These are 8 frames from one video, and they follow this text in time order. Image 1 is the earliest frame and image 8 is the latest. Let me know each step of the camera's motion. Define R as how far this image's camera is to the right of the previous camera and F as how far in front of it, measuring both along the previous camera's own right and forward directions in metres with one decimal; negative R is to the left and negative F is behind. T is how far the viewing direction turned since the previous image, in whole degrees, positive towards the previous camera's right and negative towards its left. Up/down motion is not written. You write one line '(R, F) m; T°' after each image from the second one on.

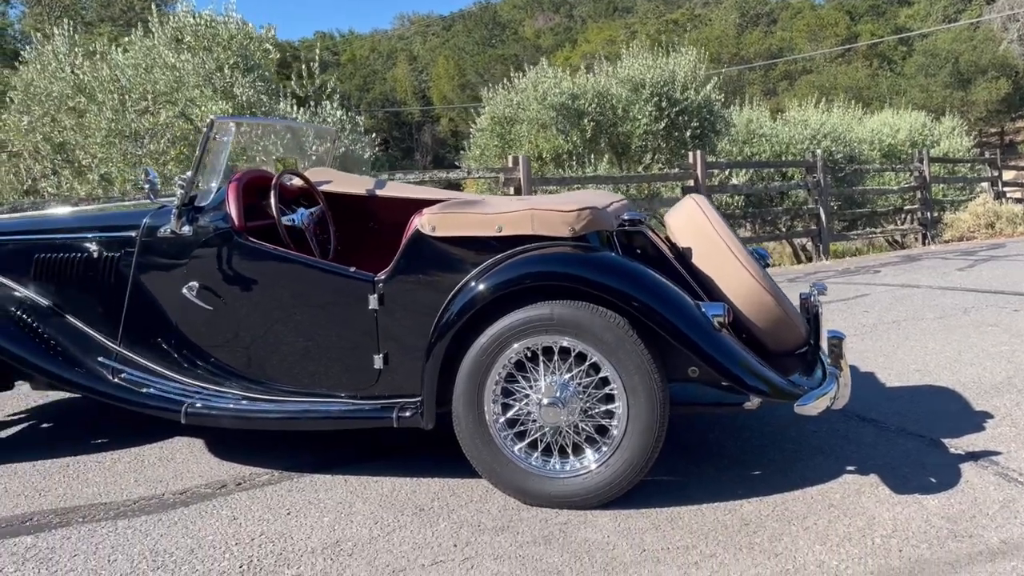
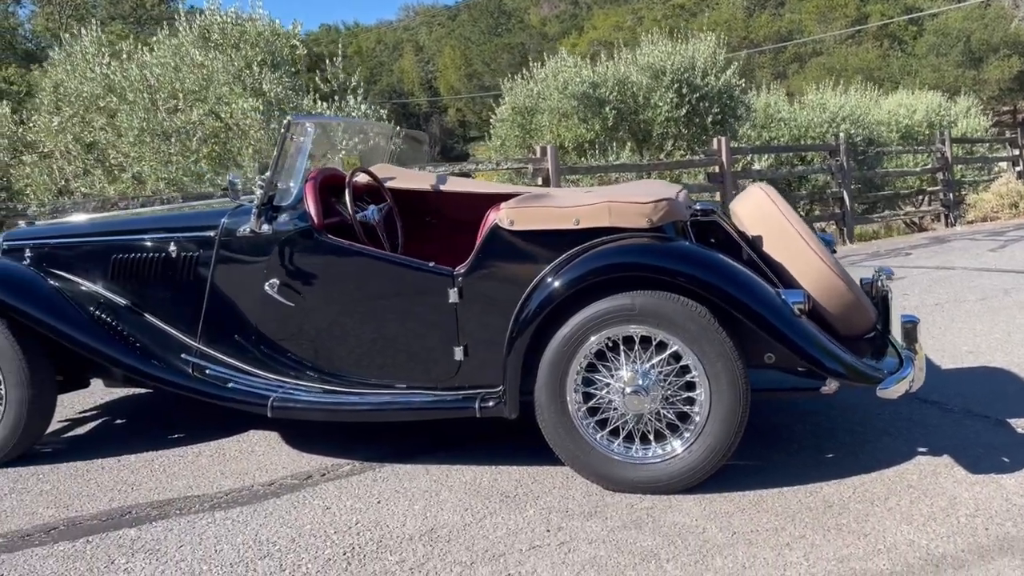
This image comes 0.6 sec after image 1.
(-0.3, -0.1) m; -1°
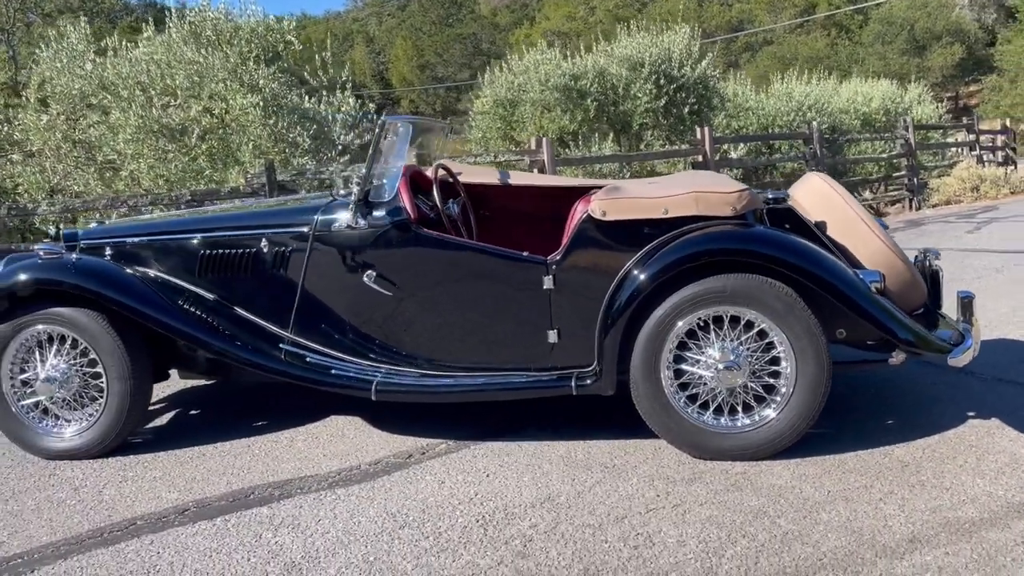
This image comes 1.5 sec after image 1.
(-0.6, -0.3) m; +3°
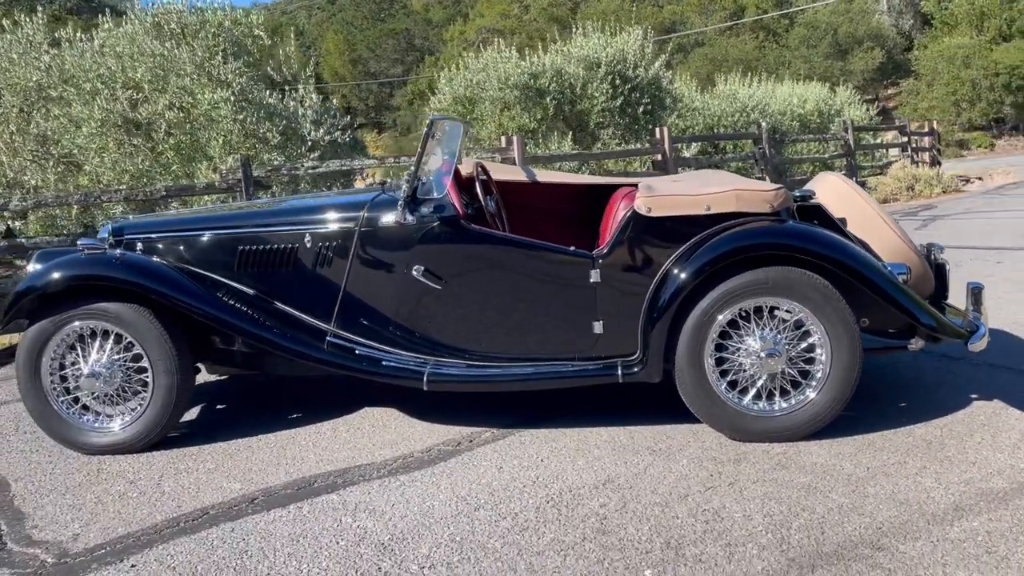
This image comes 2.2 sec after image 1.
(-0.6, -0.1) m; +4°
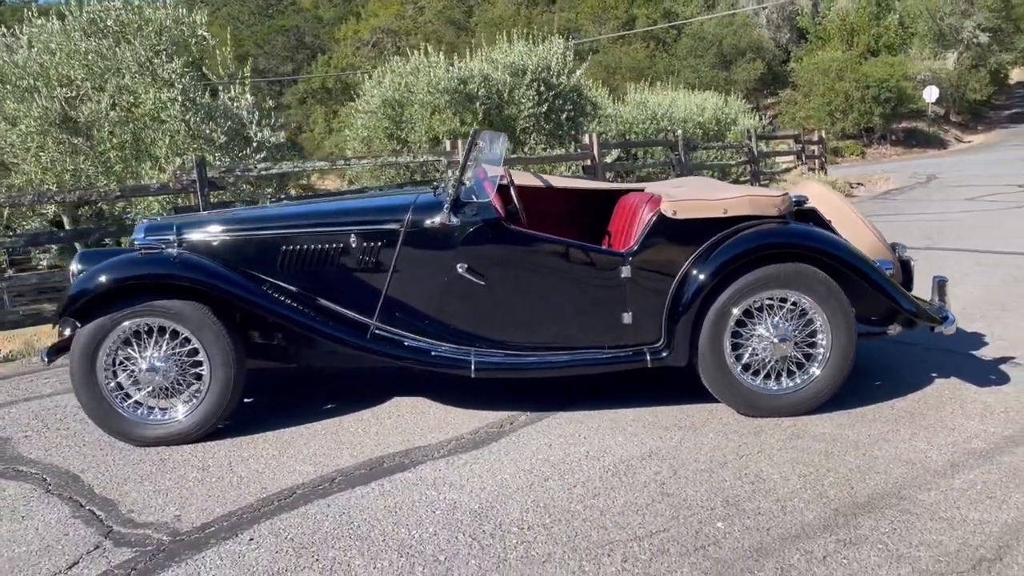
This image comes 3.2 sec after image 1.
(-0.8, -0.4) m; +7°
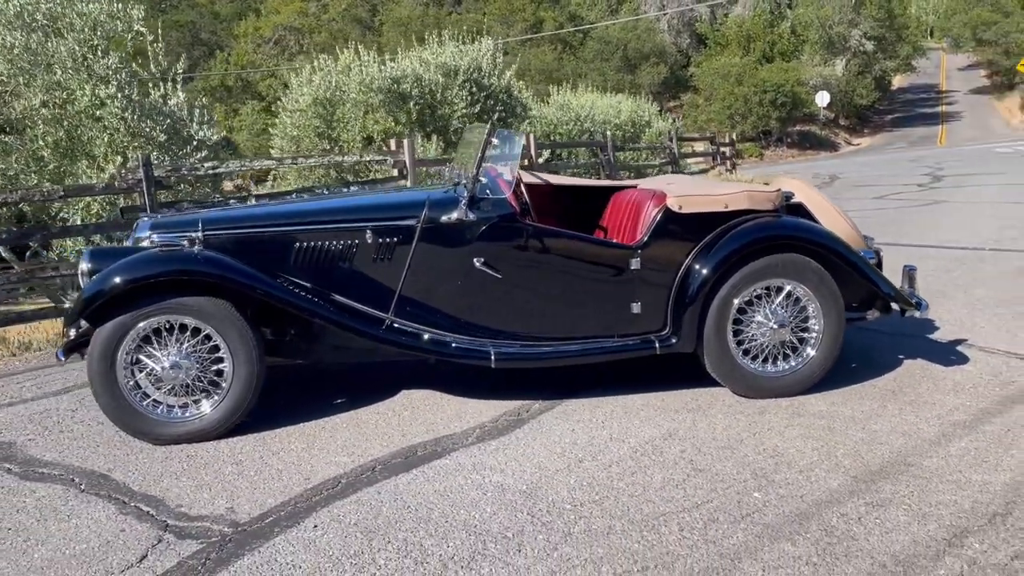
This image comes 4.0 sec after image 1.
(-0.6, -0.1) m; +6°
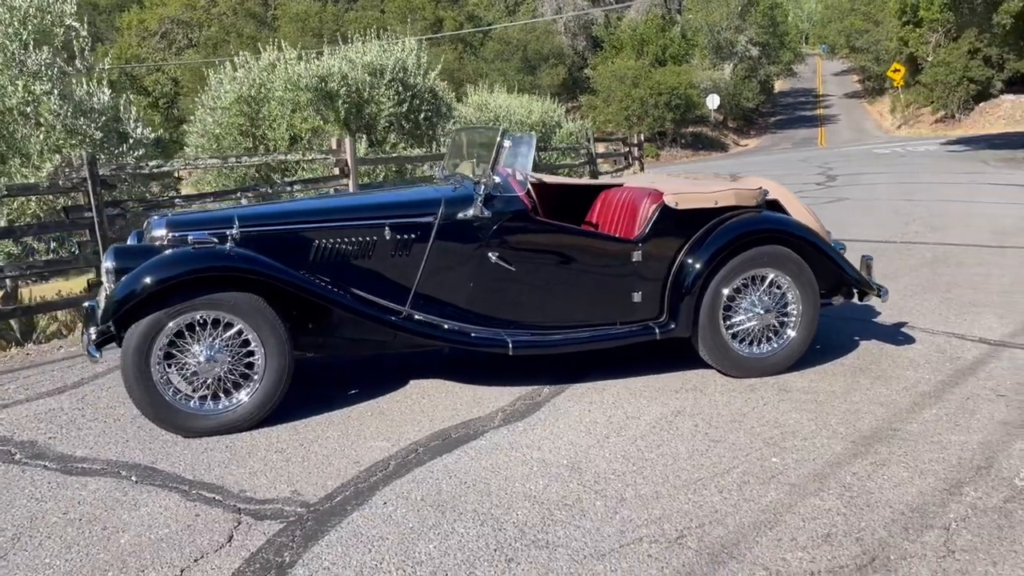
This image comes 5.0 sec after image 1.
(-0.7, -0.3) m; +7°
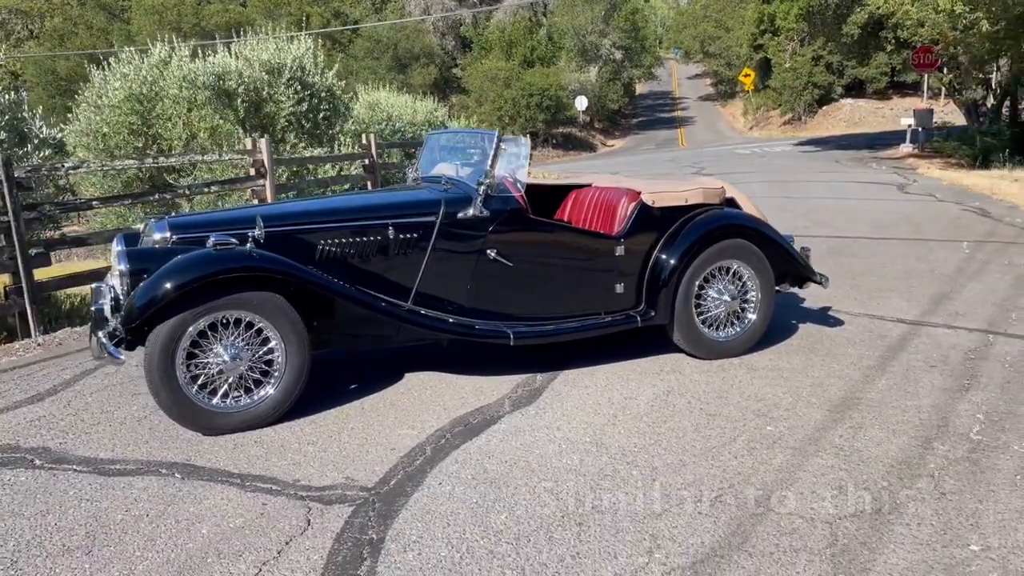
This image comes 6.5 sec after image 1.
(-0.8, -0.3) m; +9°
